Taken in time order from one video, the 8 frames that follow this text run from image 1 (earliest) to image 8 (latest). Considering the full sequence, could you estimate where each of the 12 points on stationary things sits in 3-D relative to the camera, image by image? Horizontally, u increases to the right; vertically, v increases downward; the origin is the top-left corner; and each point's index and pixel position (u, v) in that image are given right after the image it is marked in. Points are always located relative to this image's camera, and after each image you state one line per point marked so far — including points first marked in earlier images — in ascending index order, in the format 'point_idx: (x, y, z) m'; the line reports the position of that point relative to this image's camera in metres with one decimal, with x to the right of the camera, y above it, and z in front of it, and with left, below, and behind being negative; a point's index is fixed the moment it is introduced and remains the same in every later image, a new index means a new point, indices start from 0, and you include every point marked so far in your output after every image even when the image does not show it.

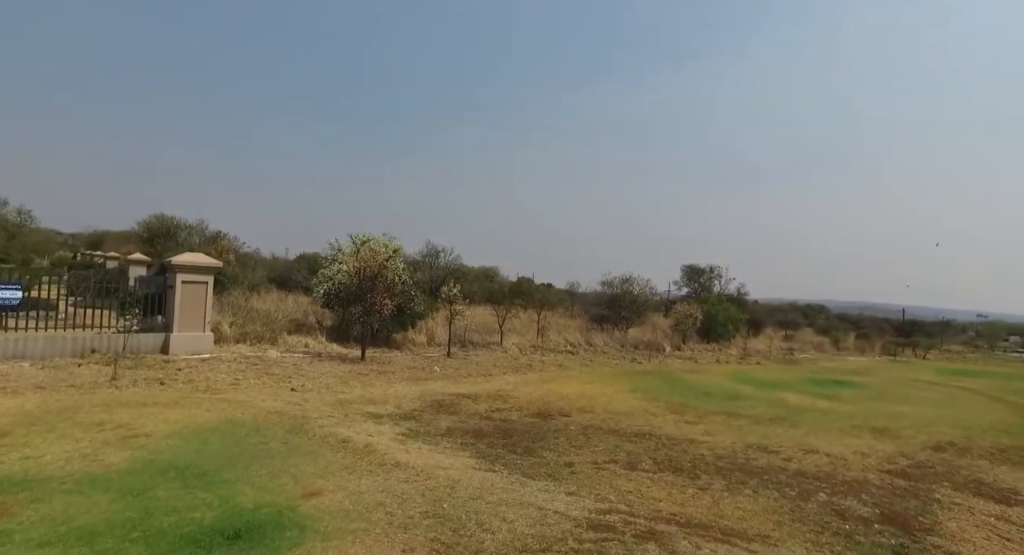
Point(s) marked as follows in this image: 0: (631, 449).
0: (+2.4, -3.5, +12.1) m
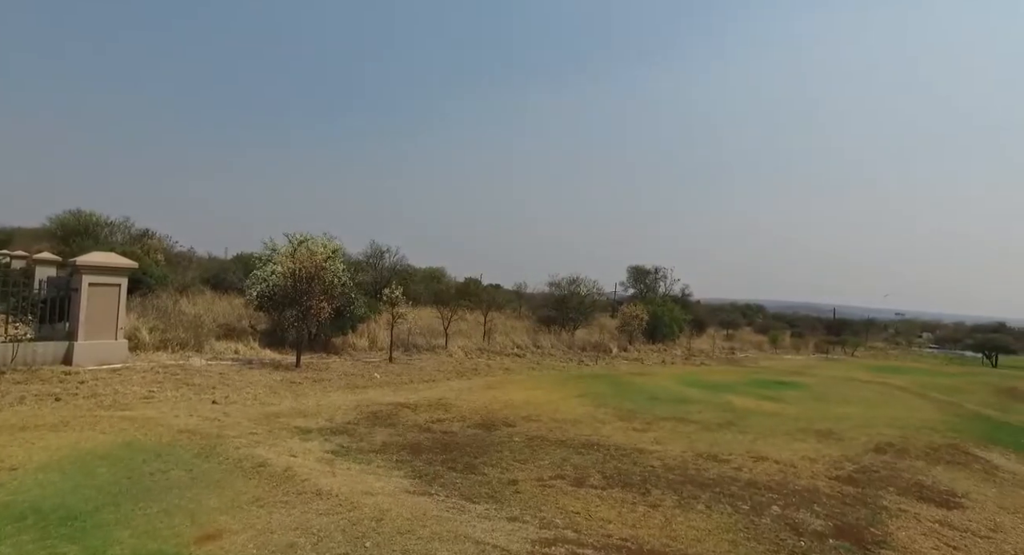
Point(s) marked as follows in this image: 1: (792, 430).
0: (+1.3, -3.6, +11.5) m
1: (+7.4, -4.1, +15.6) m
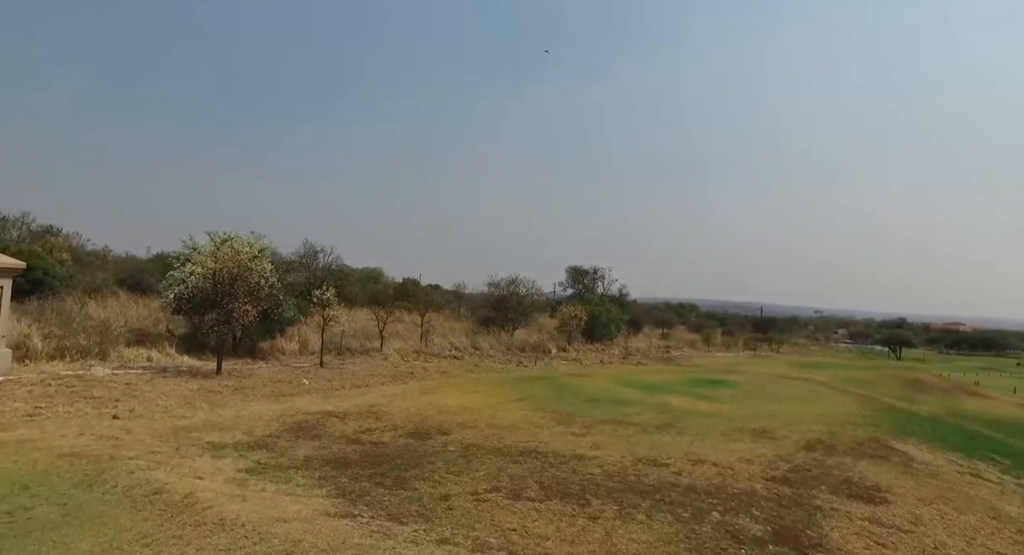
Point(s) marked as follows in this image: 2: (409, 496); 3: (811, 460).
0: (+0.1, -3.6, +11.0) m
1: (+5.7, -4.1, +15.6) m
2: (-1.6, -3.5, +9.4) m
3: (+6.9, -4.1, +13.4) m
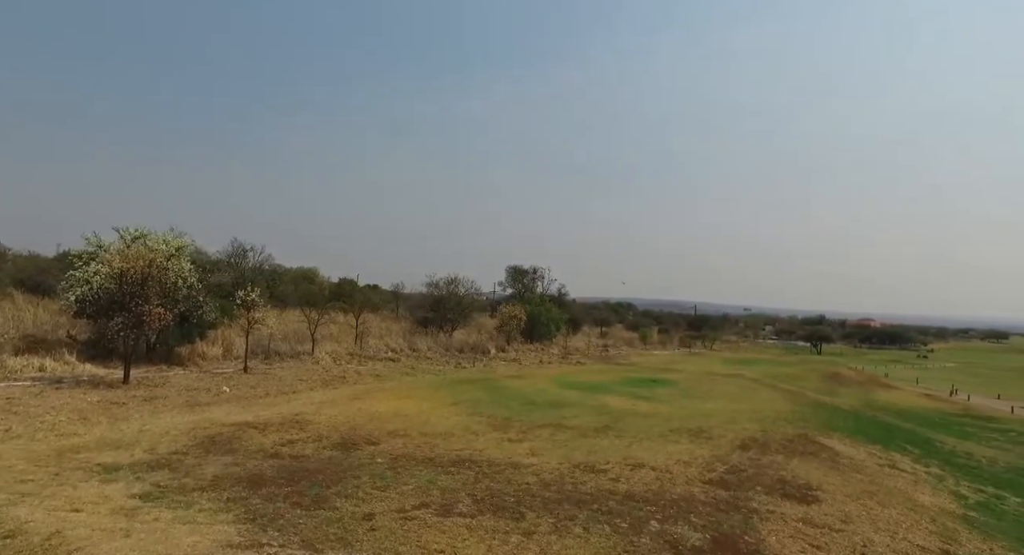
0: (-1.2, -3.6, +10.3) m
1: (+4.0, -4.1, +15.5) m
2: (-2.7, -3.5, +8.5) m
3: (+5.4, -4.1, +13.4) m
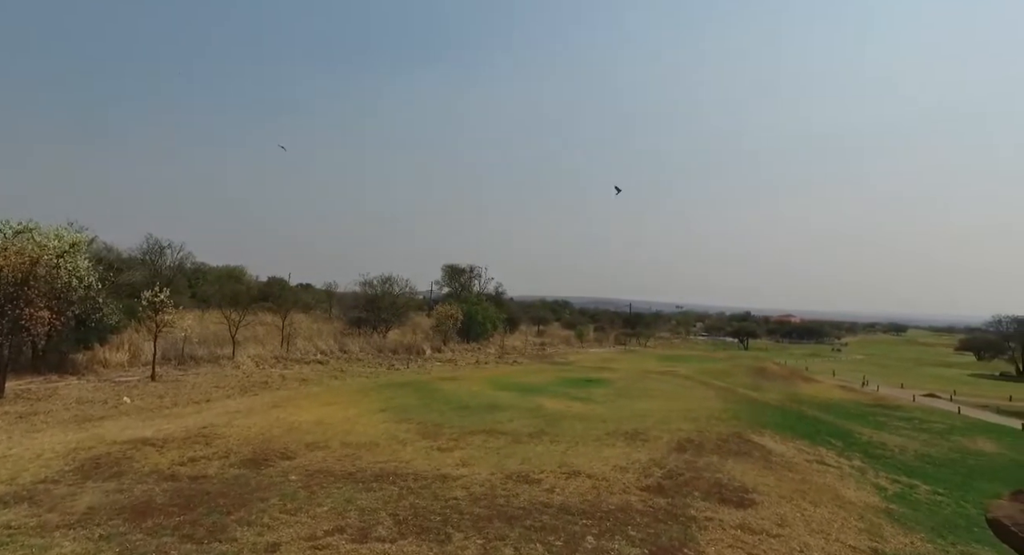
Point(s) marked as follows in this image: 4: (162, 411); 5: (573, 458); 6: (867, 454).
0: (-2.3, -3.6, +9.4) m
1: (+2.3, -4.0, +15.1) m
2: (-3.7, -3.4, +7.4) m
3: (+3.8, -4.0, +13.2) m
4: (-9.7, -3.8, +16.3) m
5: (+1.3, -3.9, +12.6) m
6: (+11.1, -5.5, +18.5) m
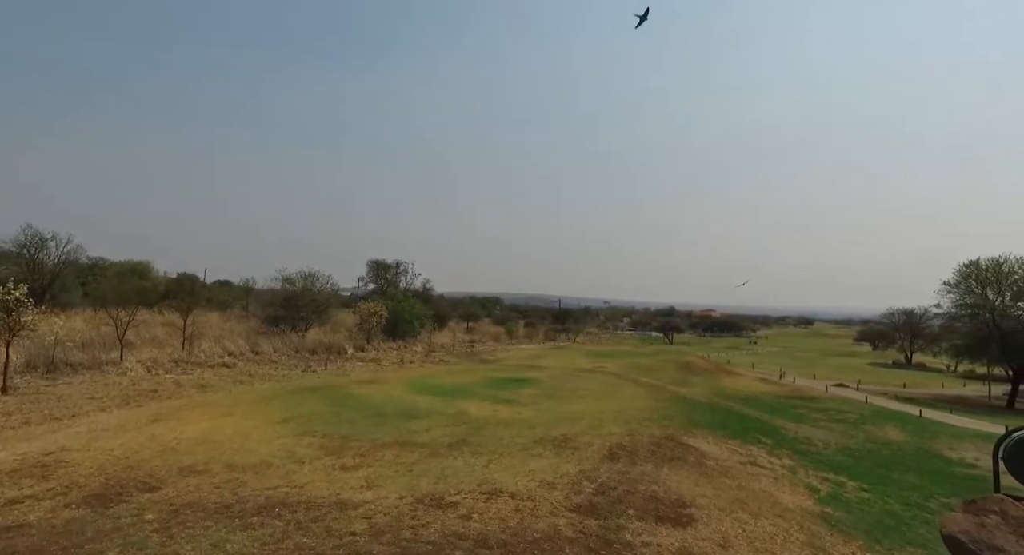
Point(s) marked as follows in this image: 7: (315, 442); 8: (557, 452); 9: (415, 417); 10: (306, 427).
0: (-3.5, -3.5, +7.6) m
1: (+0.3, -3.9, +13.8) m
2: (-4.6, -3.4, +5.5) m
3: (+2.1, -3.9, +12.1) m
4: (-11.7, -3.6, +13.7) m
5: (-0.3, -3.7, +11.3) m
6: (+8.7, -5.4, +18.2) m
7: (-4.4, -3.7, +13.2) m
8: (+1.0, -3.9, +13.2) m
9: (-2.7, -3.9, +16.3) m
10: (-5.1, -3.7, +14.6) m
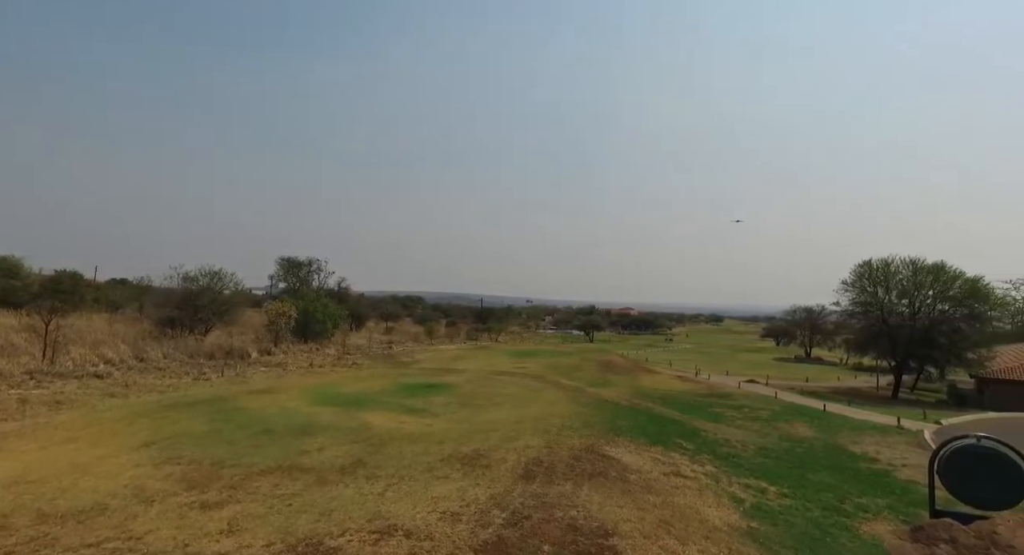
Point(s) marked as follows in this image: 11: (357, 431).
0: (-4.7, -3.5, +5.6) m
1: (-1.6, -3.8, +12.2) m
2: (-5.5, -3.3, +3.4) m
3: (+0.3, -3.9, +10.8) m
4: (-13.6, -3.6, +10.5) m
5: (-2.0, -3.7, +9.6) m
6: (+6.1, -5.3, +17.7) m
7: (-6.3, -3.6, +11.0) m
8: (-0.9, -3.8, +11.7) m
9: (-5.0, -3.8, +14.3) m
10: (-7.1, -3.6, +12.3) m
11: (-3.9, -3.9, +14.9) m
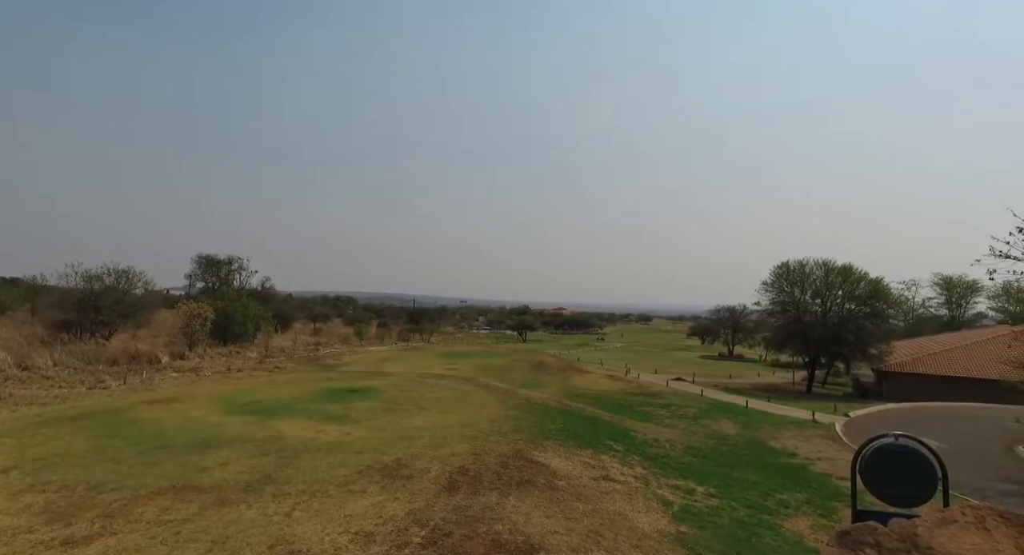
0: (-5.4, -3.4, +4.4) m
1: (-3.1, -3.8, +11.4) m
2: (-6.0, -3.3, +2.2) m
3: (-1.0, -3.9, +10.1) m
4: (-14.8, -3.5, +8.4) m
5: (-3.2, -3.7, +8.7) m
6: (+4.0, -5.3, +17.6) m
7: (-7.6, -3.6, +9.6) m
8: (-2.3, -3.8, +10.9) m
9: (-6.7, -3.8, +13.1) m
10: (-8.6, -3.6, +10.8) m
11: (-5.6, -3.8, +13.8) m
